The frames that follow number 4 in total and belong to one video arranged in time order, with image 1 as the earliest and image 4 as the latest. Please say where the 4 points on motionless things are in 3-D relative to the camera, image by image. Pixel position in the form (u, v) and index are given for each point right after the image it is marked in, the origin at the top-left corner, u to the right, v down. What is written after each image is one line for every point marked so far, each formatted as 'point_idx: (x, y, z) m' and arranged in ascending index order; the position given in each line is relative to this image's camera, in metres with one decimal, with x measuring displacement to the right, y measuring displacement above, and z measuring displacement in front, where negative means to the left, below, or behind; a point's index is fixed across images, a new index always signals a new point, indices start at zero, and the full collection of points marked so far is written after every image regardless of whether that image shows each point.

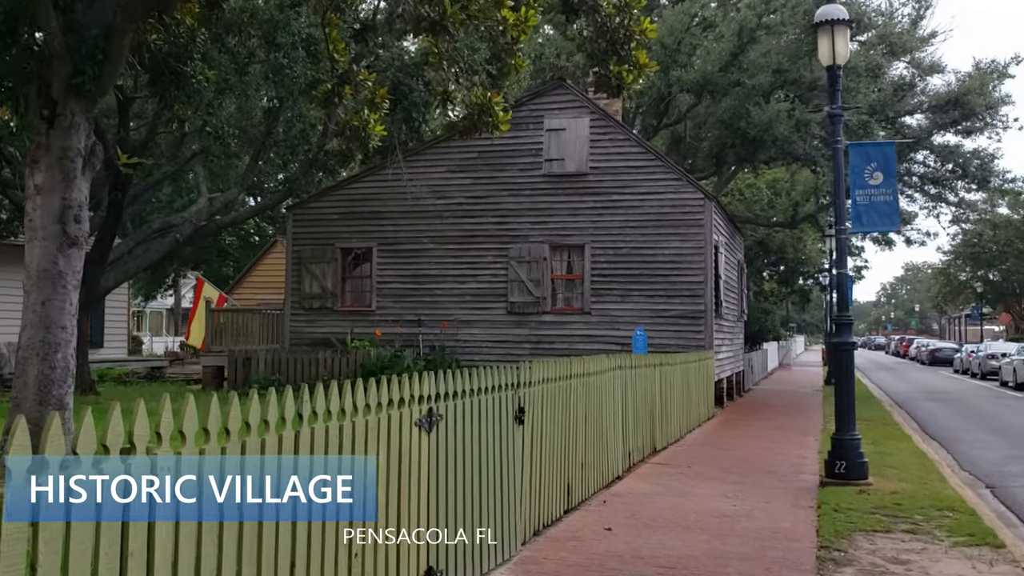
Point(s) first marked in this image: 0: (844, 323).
0: (+3.8, -0.4, +10.4) m
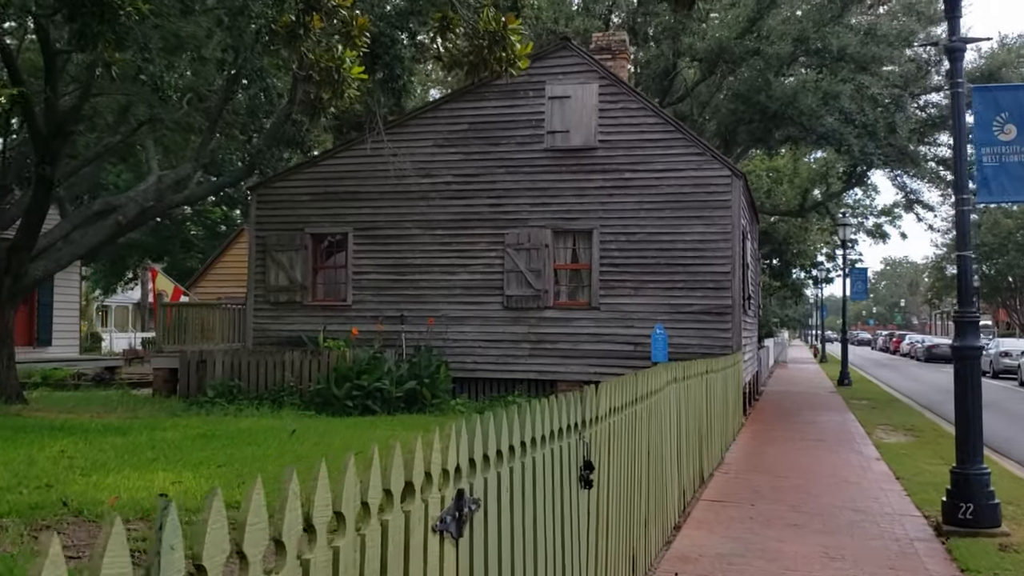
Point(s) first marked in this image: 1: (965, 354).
0: (+4.0, -0.3, +8.0) m
1: (+4.0, -0.6, +8.0) m
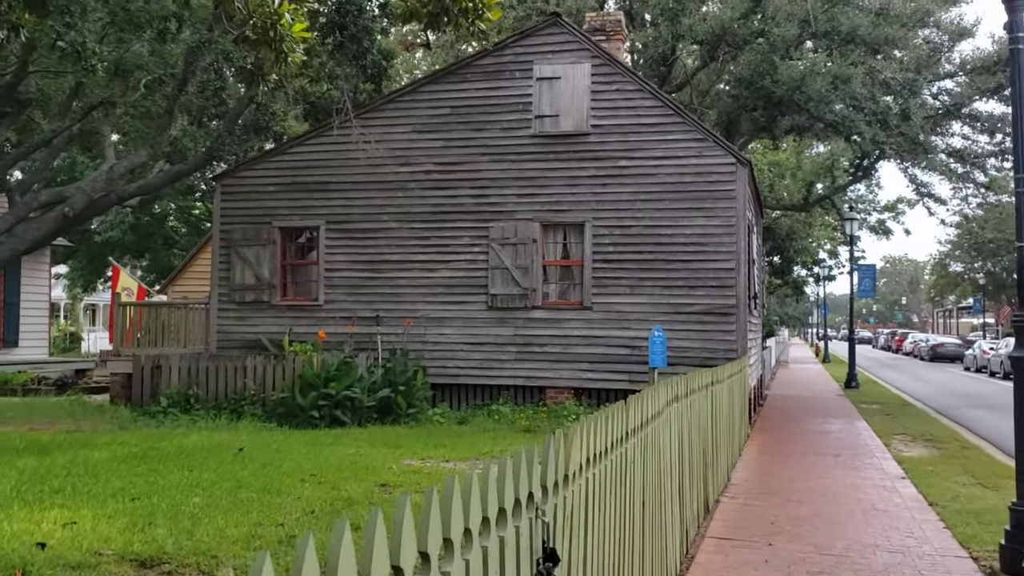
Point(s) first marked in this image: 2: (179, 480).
0: (+3.7, -0.3, +6.6) m
1: (+3.7, -0.6, +6.6) m
2: (-3.0, -1.7, +8.3) m
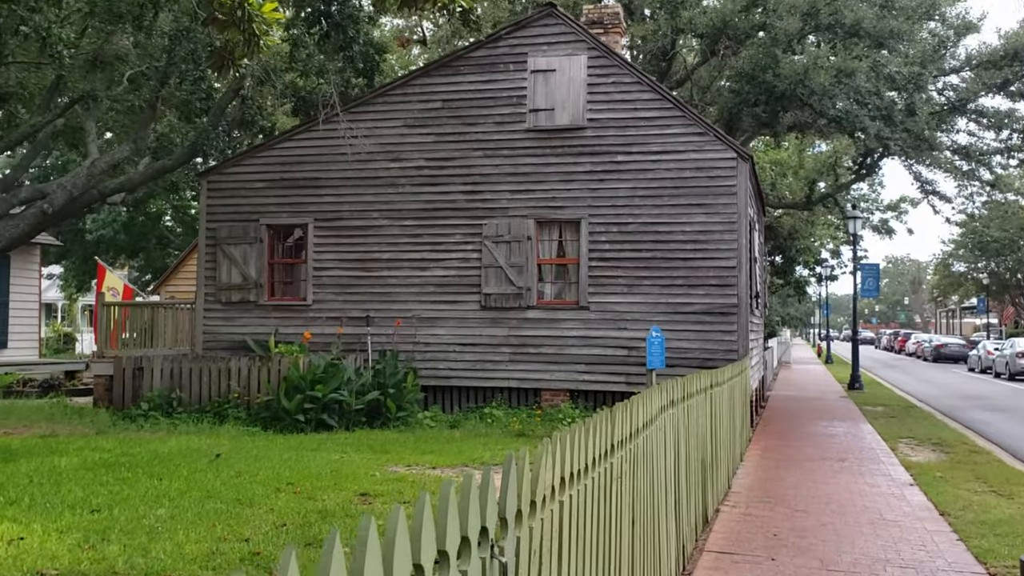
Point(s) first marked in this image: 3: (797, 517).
0: (+3.6, -0.3, +6.1) m
1: (+3.6, -0.5, +6.1) m
2: (-3.1, -1.7, +7.8) m
3: (+2.7, -2.2, +8.7) m
